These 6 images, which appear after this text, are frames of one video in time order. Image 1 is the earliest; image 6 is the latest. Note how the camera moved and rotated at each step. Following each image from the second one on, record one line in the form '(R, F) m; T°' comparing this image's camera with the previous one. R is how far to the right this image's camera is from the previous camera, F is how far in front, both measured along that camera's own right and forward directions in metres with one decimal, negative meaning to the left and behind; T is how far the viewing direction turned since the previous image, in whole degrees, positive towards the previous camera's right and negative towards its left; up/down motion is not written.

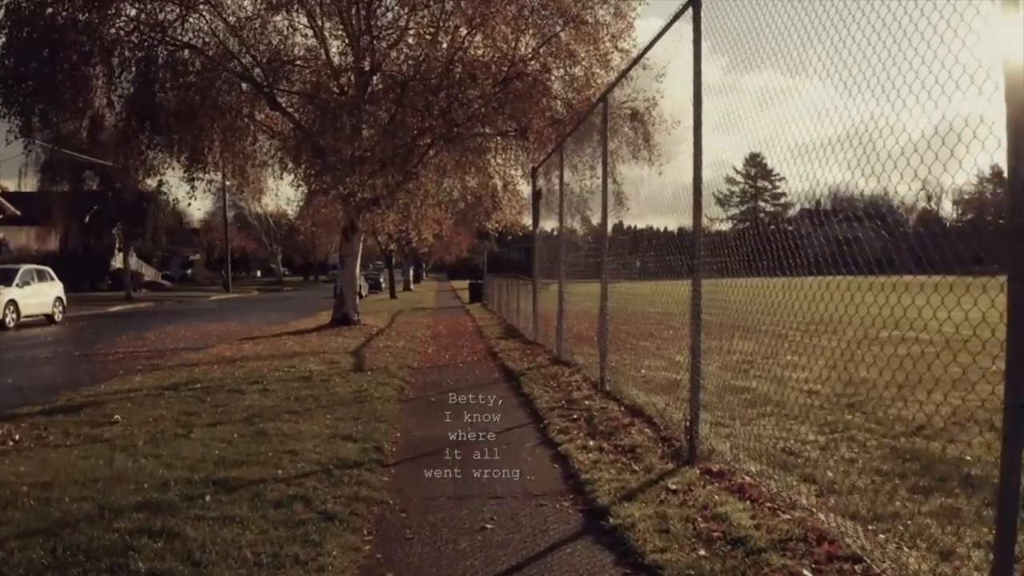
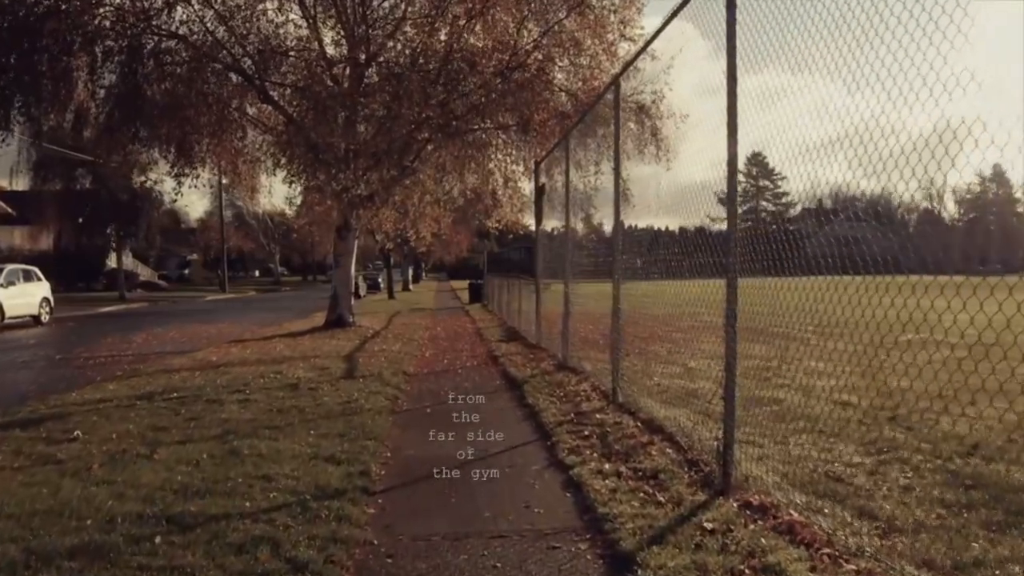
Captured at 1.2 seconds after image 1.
(0.0, +0.9) m; 0°
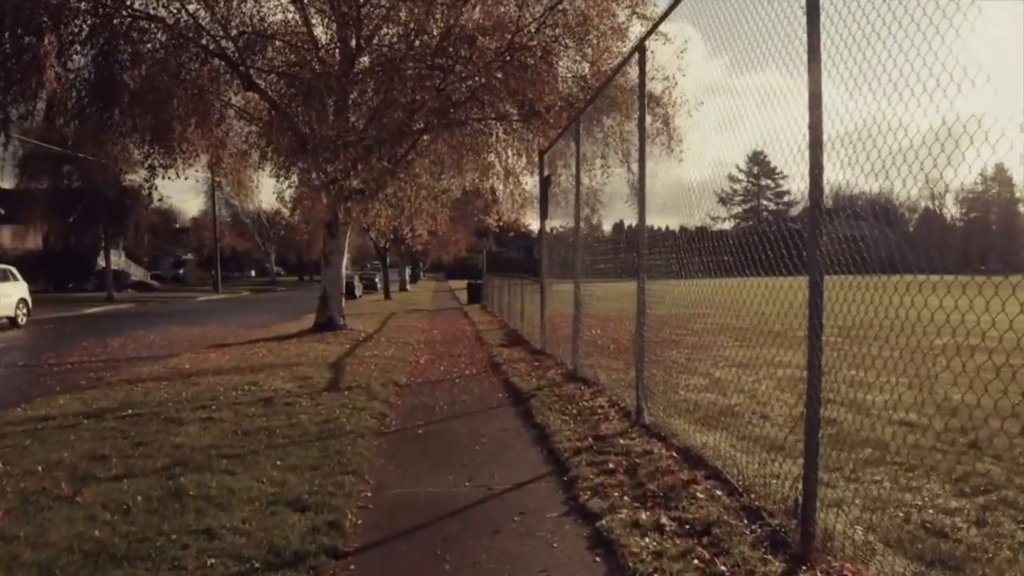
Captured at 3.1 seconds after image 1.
(-0.1, +1.4) m; 0°
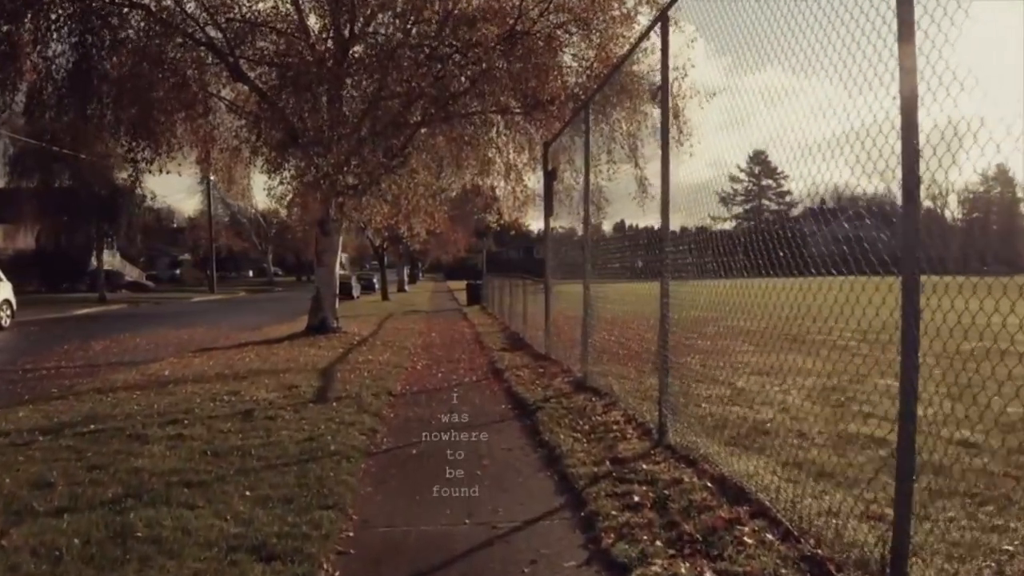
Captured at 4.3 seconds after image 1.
(0.0, +0.9) m; 0°
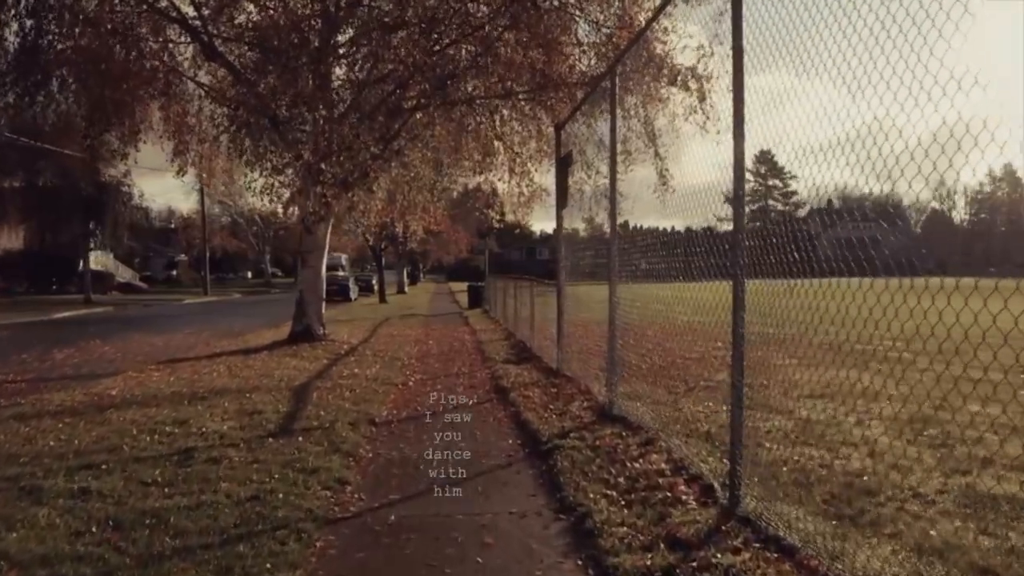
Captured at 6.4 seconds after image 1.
(-0.1, +1.9) m; 0°
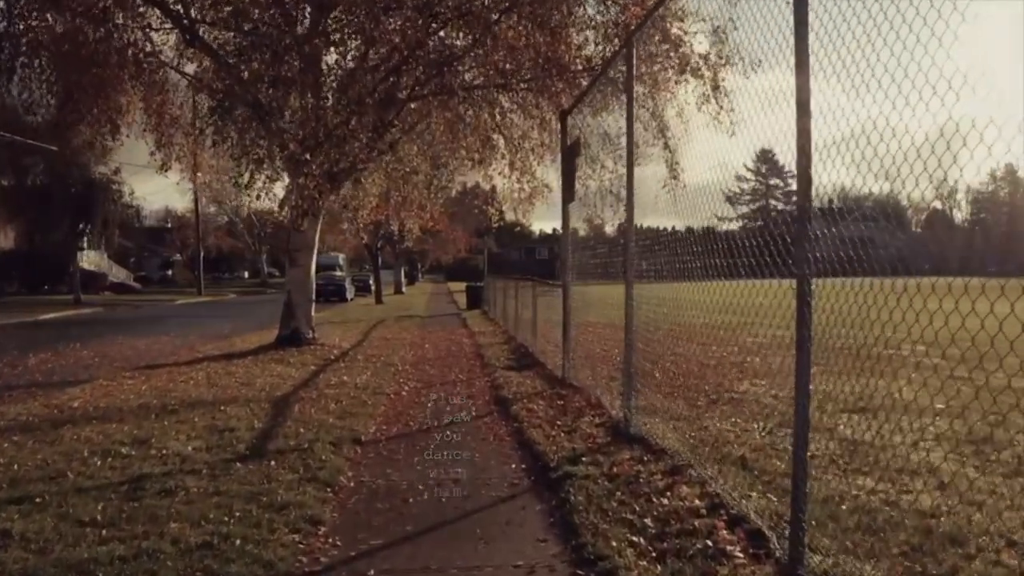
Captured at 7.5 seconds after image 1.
(0.0, +1.0) m; 0°
